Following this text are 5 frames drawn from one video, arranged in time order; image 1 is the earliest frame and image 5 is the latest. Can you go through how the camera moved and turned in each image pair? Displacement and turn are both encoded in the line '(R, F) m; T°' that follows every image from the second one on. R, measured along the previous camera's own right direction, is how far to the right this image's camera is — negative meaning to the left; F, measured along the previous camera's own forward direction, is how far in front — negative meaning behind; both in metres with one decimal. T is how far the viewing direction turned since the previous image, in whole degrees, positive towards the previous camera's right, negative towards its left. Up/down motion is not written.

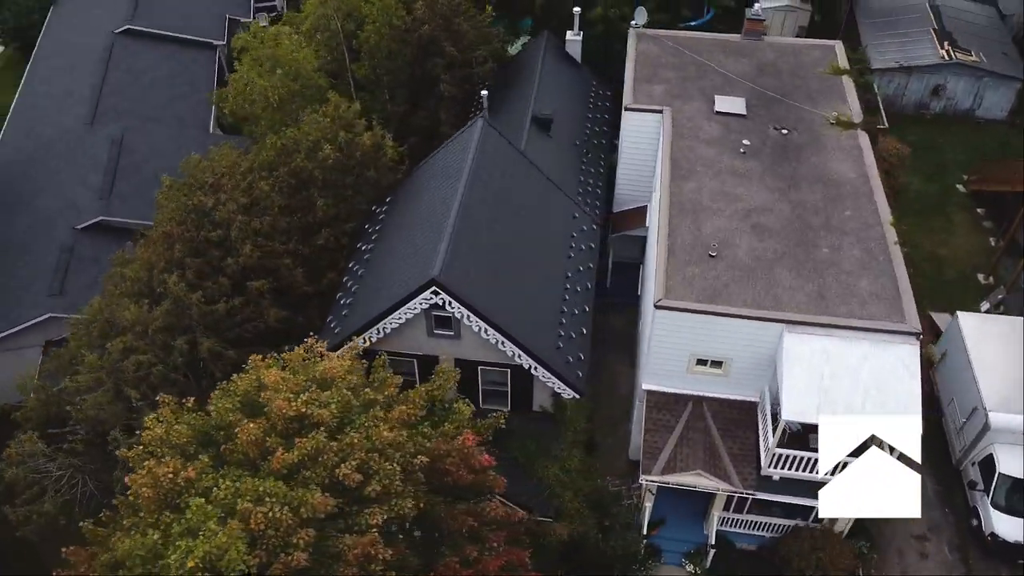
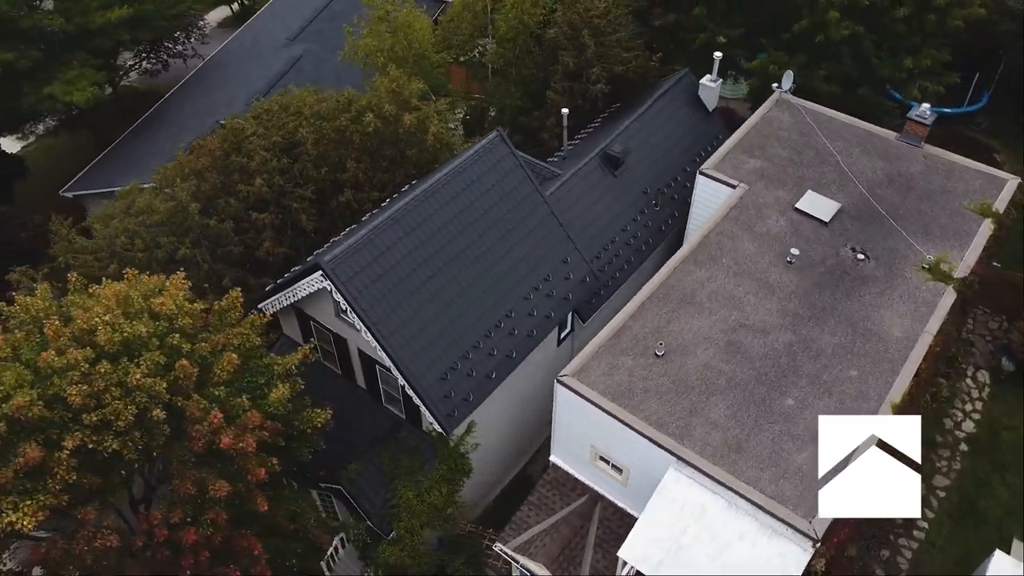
(+7.4, +2.1) m; -20°
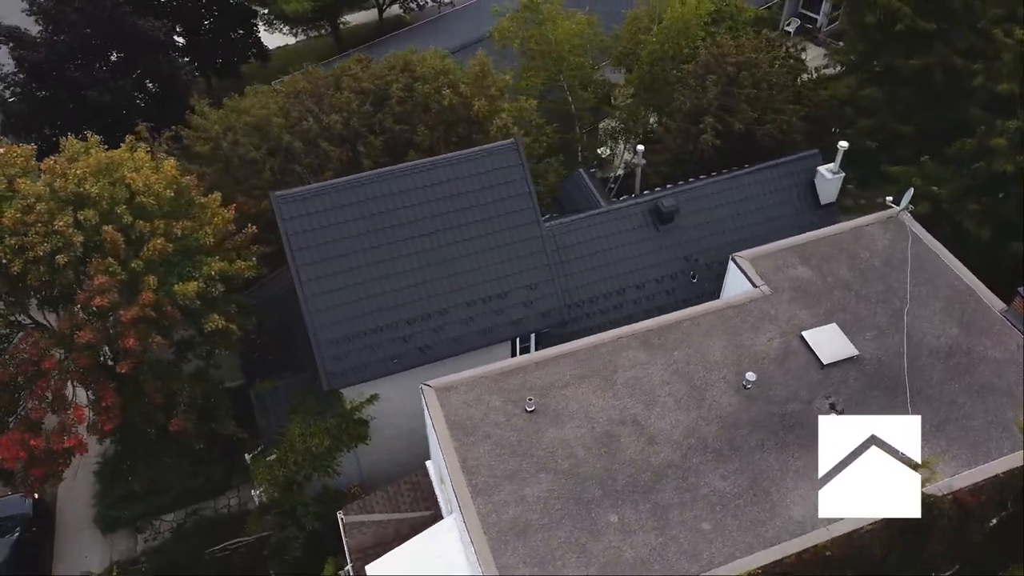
(+7.8, +1.9) m; -22°
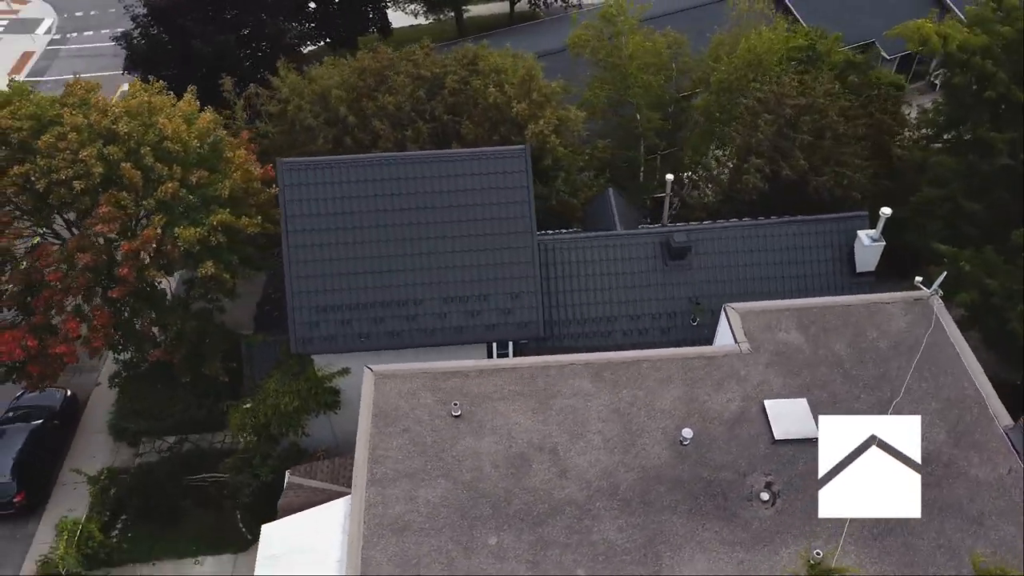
(+4.0, +0.5) m; -11°
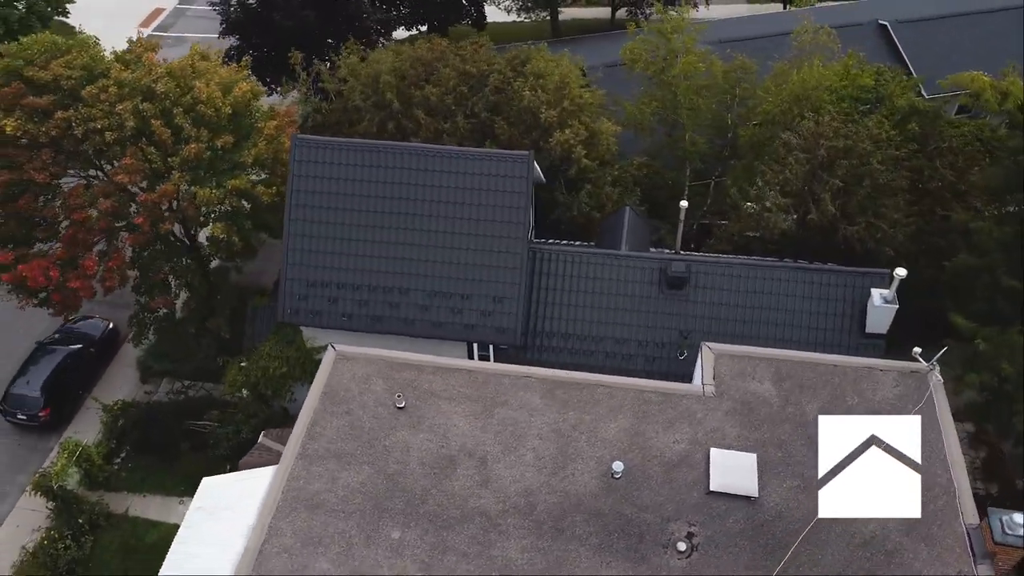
(+3.1, +0.3) m; -9°
